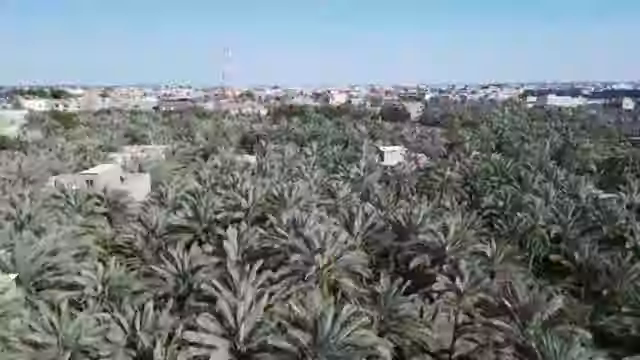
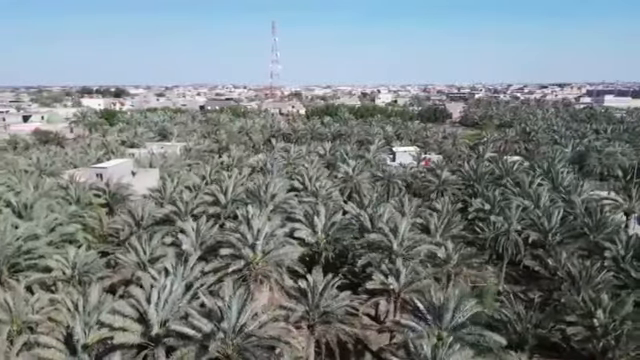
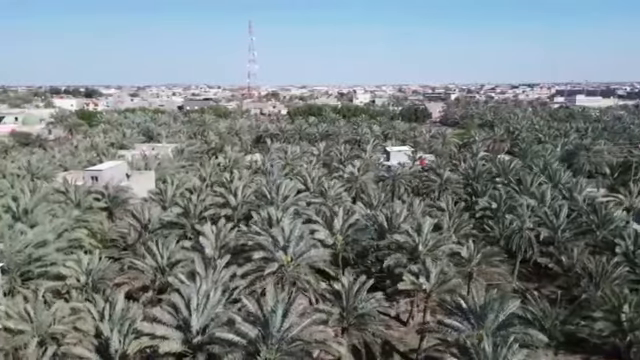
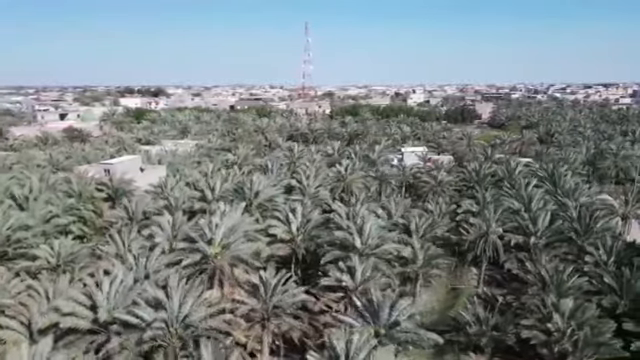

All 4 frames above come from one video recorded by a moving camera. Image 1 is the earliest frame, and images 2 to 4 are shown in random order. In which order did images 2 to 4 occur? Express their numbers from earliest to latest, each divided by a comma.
3, 2, 4
